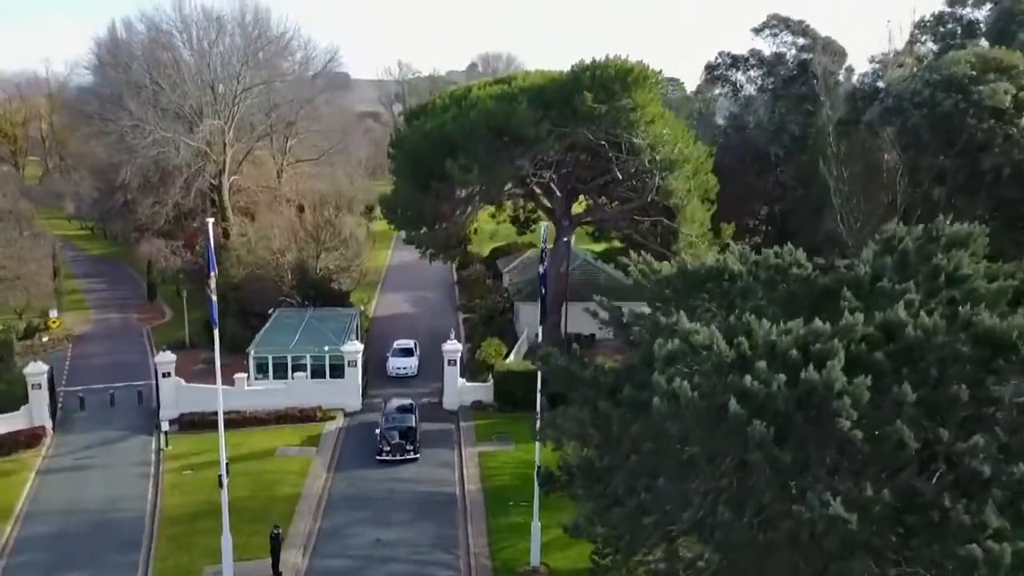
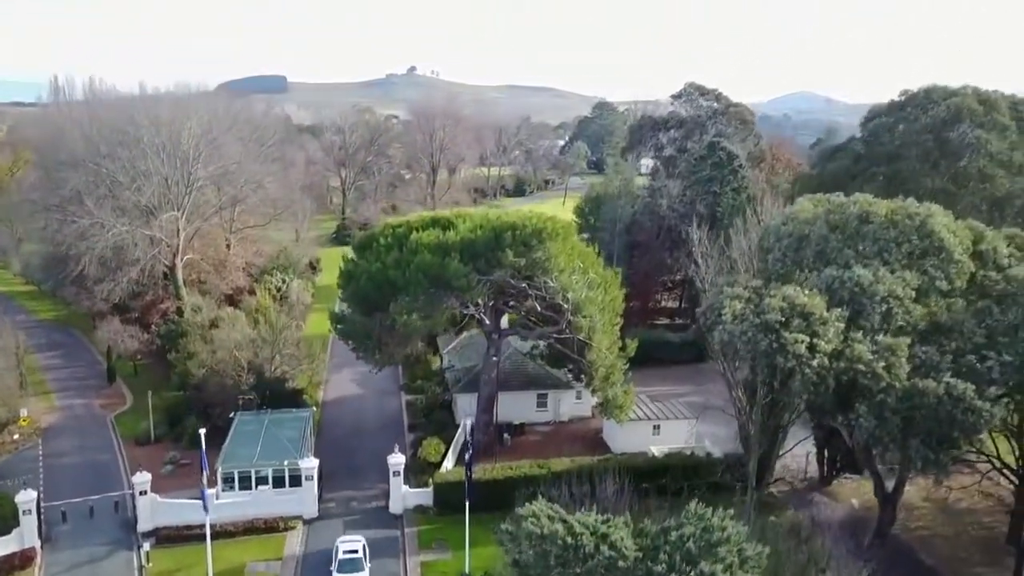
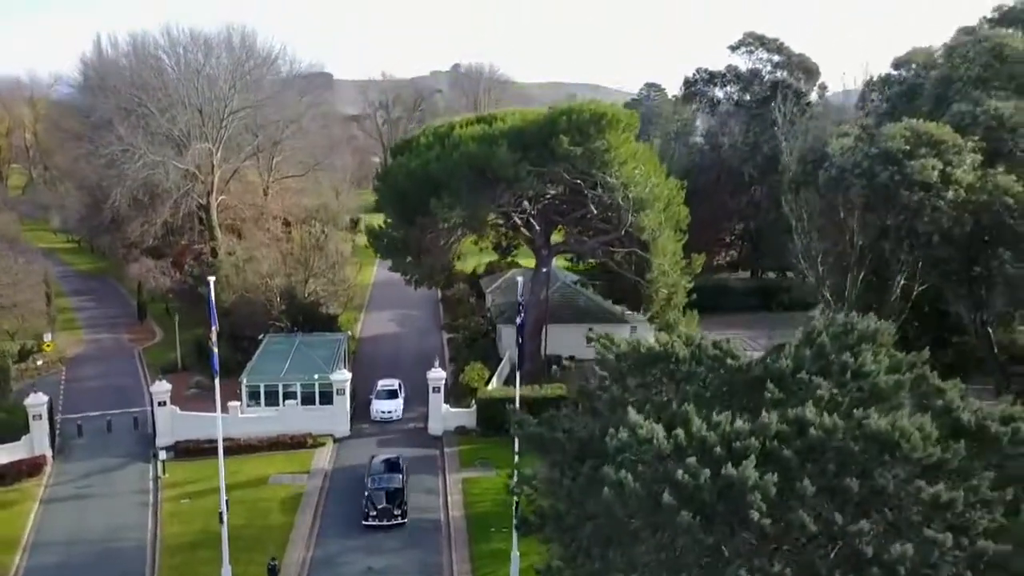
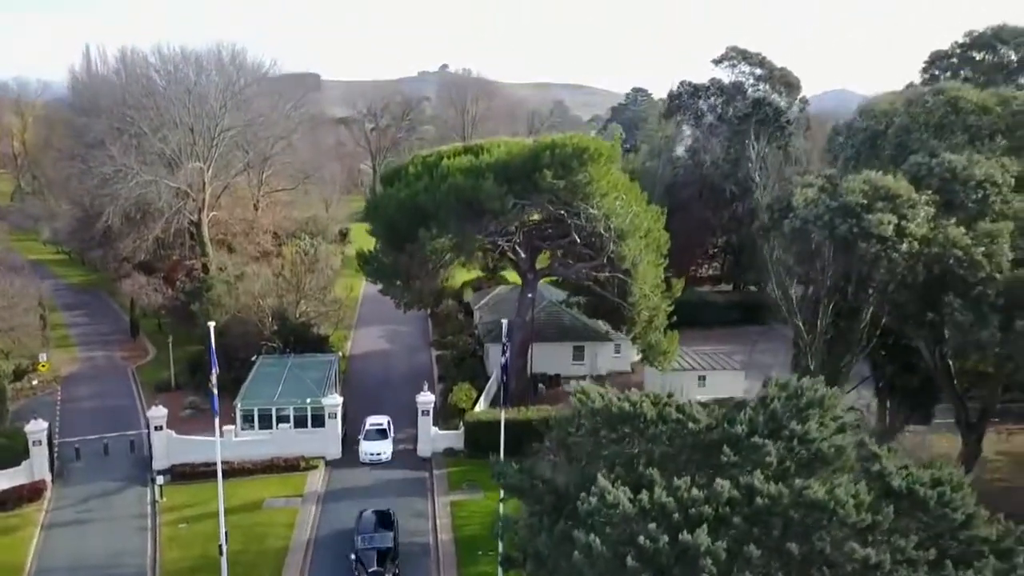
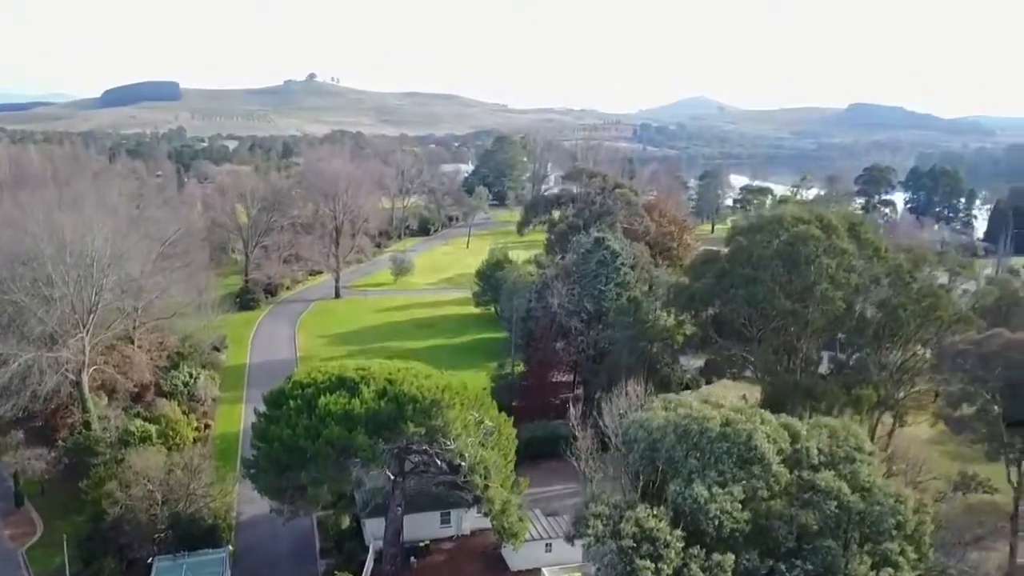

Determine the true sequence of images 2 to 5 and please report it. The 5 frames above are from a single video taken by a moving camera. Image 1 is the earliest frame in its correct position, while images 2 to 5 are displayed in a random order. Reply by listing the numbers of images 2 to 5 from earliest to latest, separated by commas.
3, 4, 2, 5
